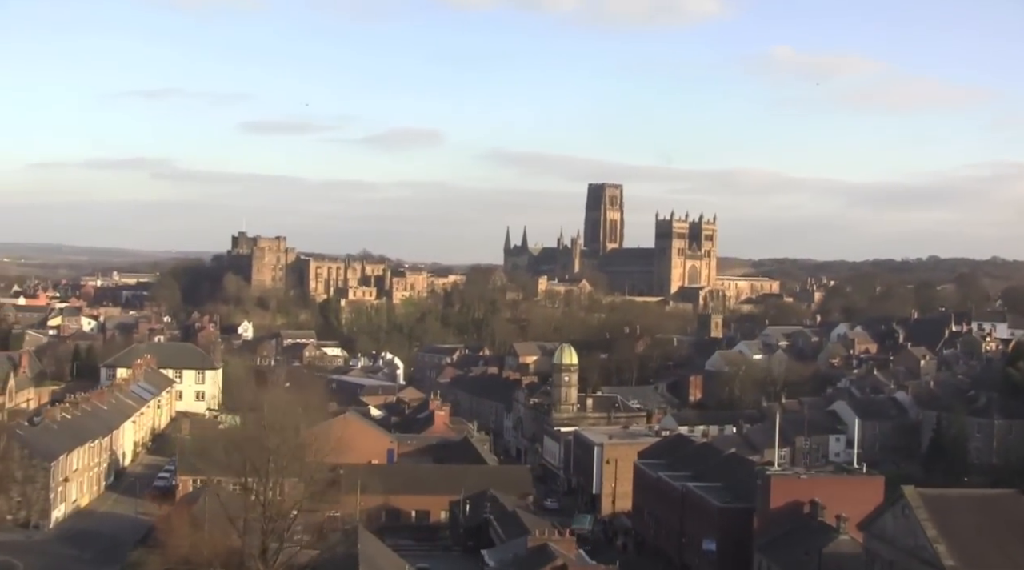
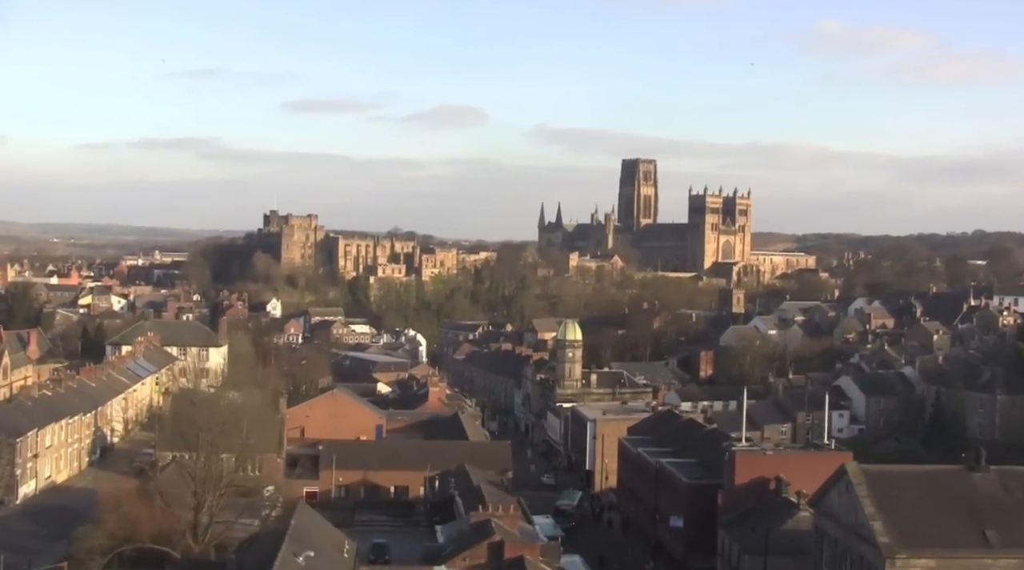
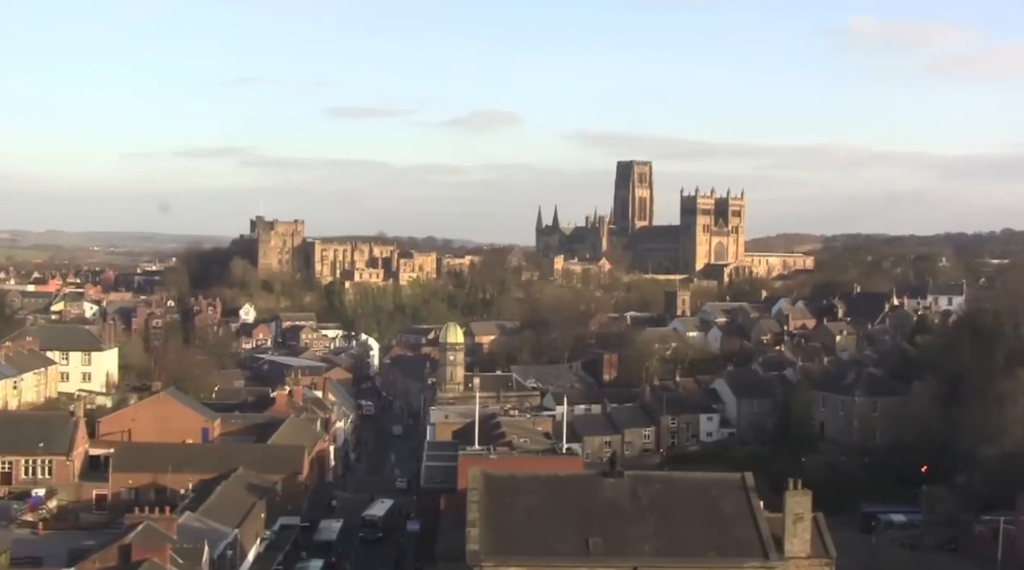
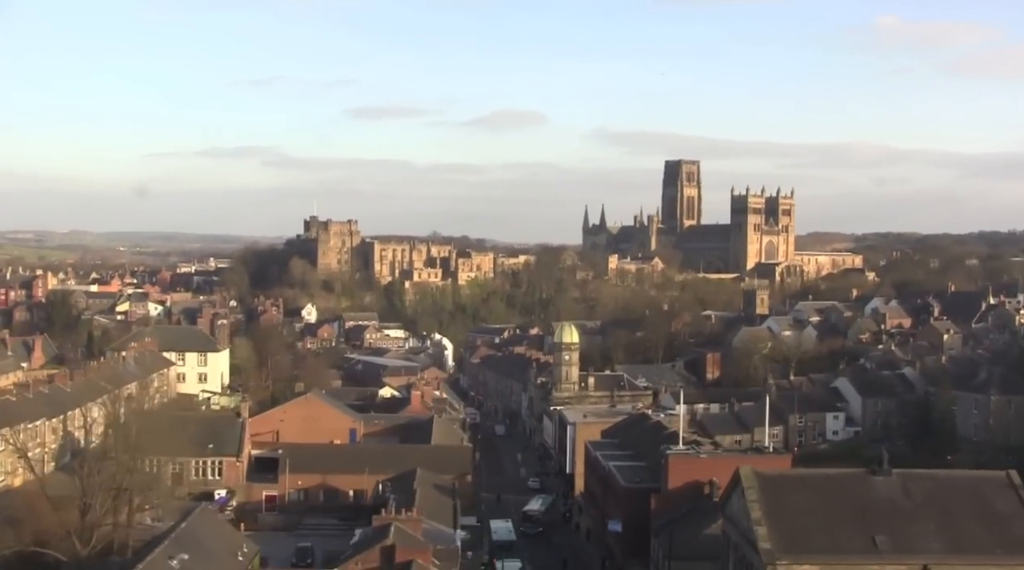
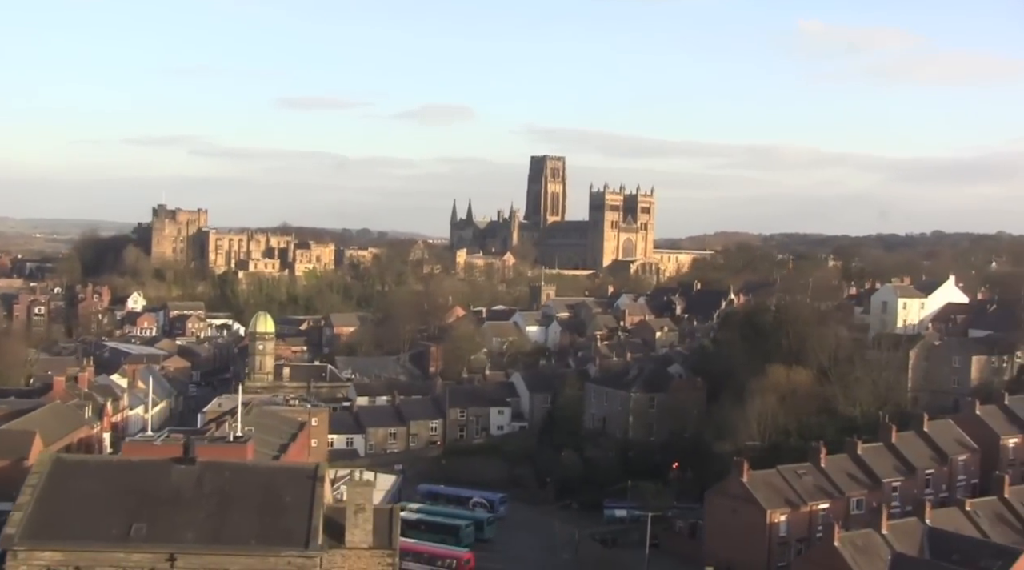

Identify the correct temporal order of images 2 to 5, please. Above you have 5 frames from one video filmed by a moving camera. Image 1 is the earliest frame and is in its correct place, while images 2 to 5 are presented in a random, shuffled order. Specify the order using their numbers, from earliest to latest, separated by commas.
2, 4, 3, 5
